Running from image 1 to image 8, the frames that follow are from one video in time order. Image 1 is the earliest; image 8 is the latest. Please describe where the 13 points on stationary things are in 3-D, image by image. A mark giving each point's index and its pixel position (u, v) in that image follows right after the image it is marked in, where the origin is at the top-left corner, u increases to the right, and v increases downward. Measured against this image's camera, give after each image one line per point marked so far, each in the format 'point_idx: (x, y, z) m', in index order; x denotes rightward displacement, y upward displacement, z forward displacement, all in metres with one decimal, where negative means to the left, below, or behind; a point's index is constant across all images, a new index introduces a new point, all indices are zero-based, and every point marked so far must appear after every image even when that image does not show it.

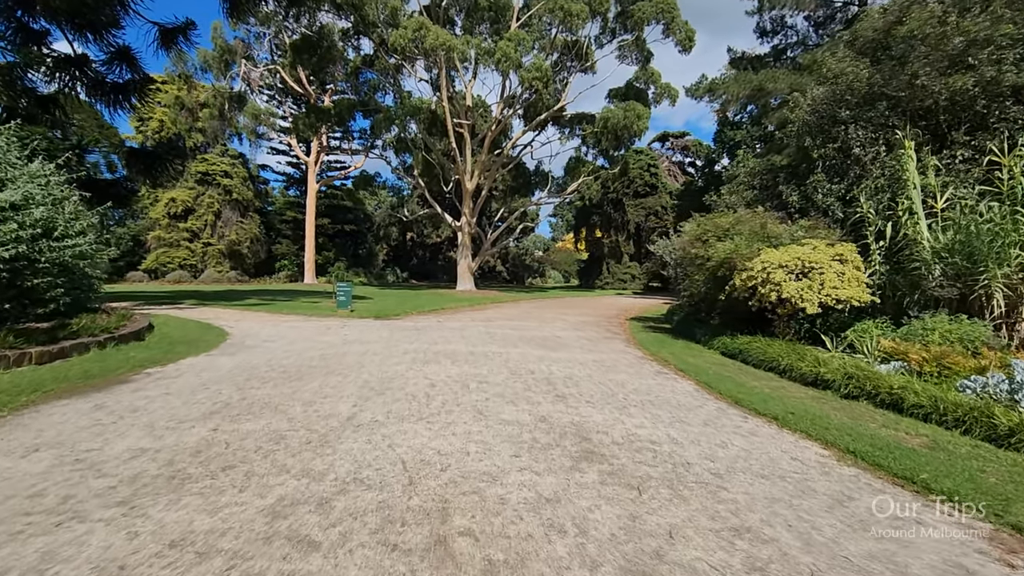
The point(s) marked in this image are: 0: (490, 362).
0: (-0.3, -1.1, +7.8) m
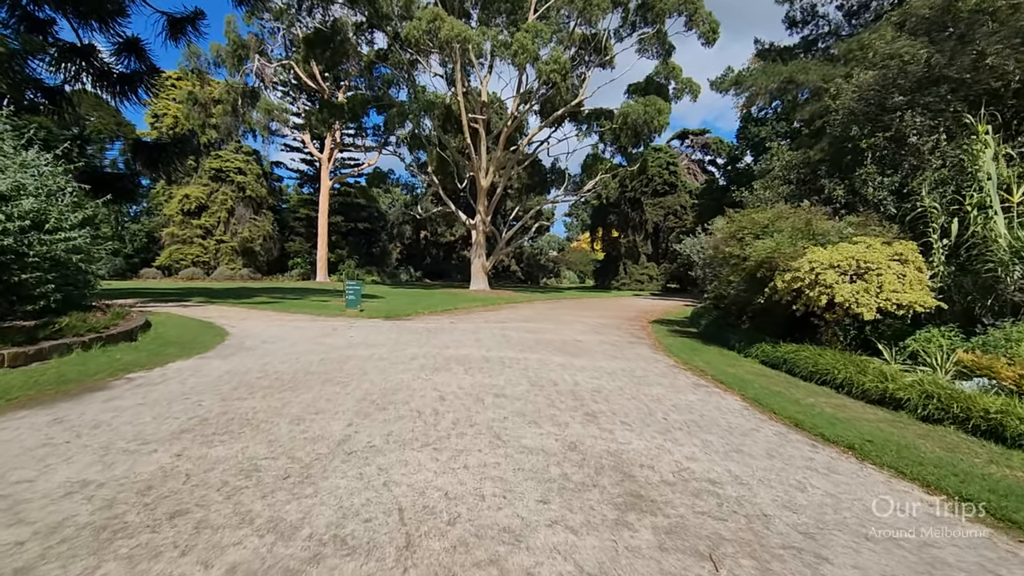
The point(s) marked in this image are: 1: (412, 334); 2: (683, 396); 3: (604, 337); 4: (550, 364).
0: (0.0, -1.1, +7.0) m
1: (-2.0, -1.0, +10.8) m
2: (+1.9, -1.2, +5.9) m
3: (+2.0, -1.1, +11.4) m
4: (+0.6, -1.1, +7.7) m
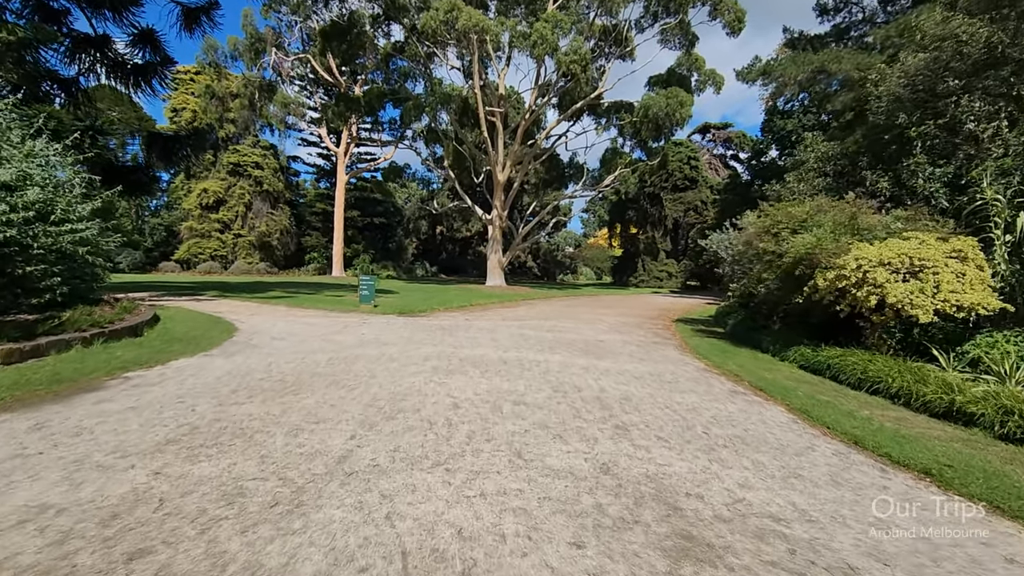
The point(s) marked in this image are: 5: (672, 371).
0: (+0.2, -1.1, +6.5) m
1: (-1.7, -0.9, +10.3) m
2: (+2.1, -1.2, +5.3) m
3: (+2.4, -1.0, +10.9) m
4: (+0.8, -1.1, +7.2) m
5: (+2.2, -1.1, +7.2) m
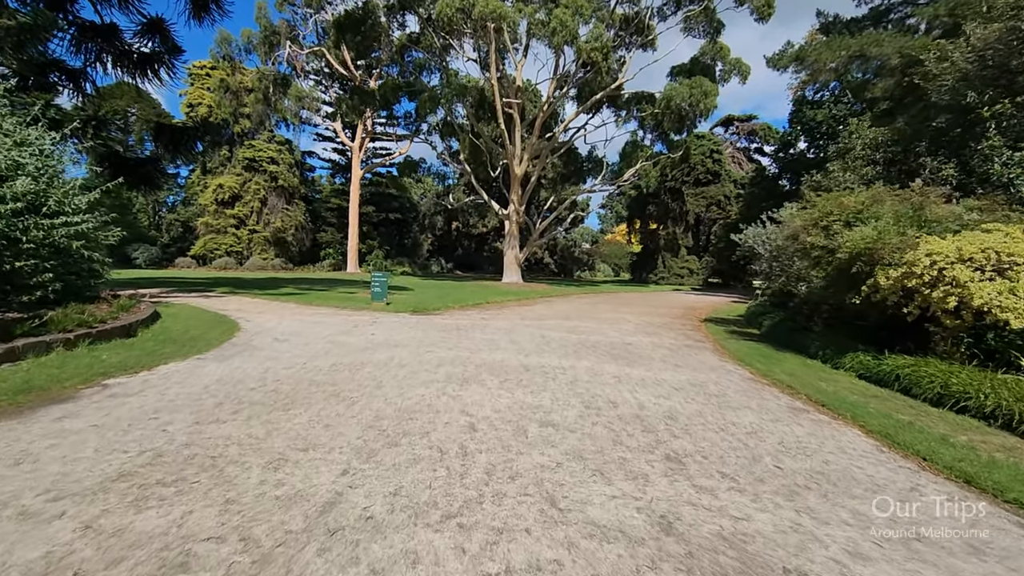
0: (+0.5, -1.0, +5.7) m
1: (-1.3, -0.8, +9.6) m
2: (+2.3, -1.2, +4.5) m
3: (+2.8, -1.0, +10.0) m
4: (+1.1, -1.1, +6.4) m
5: (+2.5, -1.1, +6.4) m
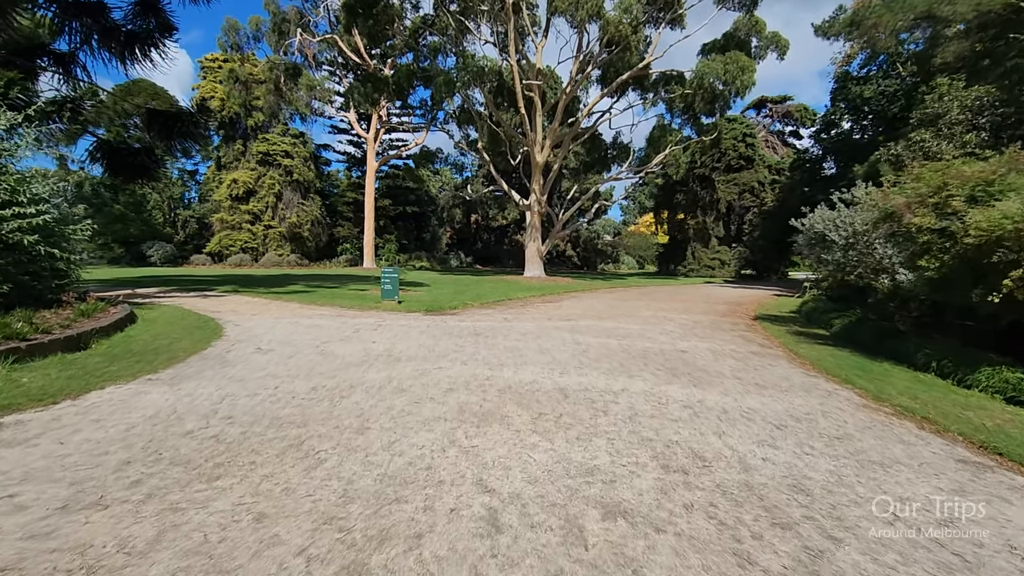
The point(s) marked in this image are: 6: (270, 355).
0: (+0.7, -1.0, +4.1) m
1: (-0.9, -0.8, +8.0) m
2: (+2.6, -1.2, +2.8) m
3: (+3.2, -0.9, +8.3) m
4: (+1.4, -1.0, +4.7) m
5: (+2.8, -1.1, +4.7) m
6: (-3.3, -0.9, +7.0) m
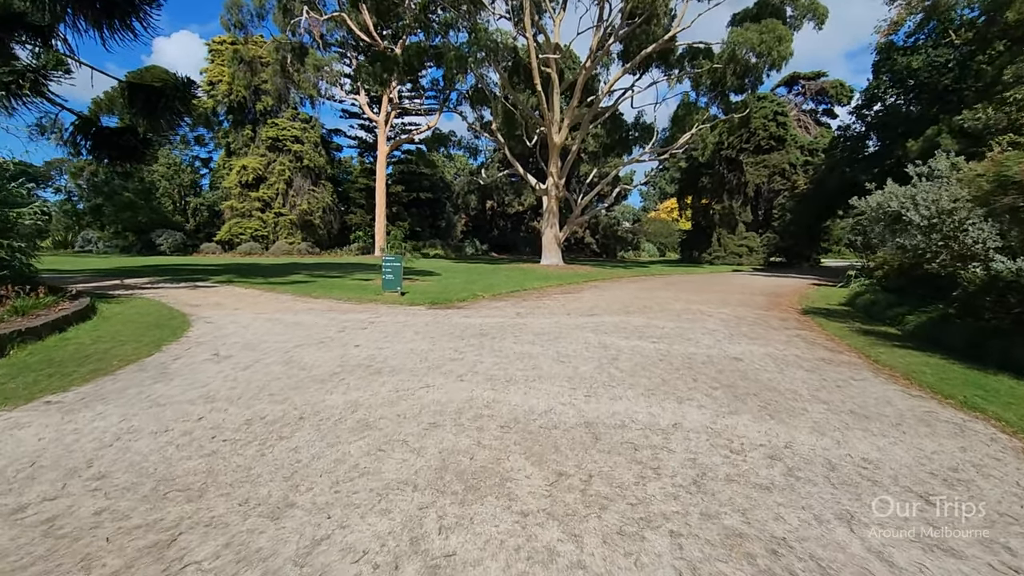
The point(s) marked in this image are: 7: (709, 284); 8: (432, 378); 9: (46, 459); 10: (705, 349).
0: (+0.8, -1.0, +2.6) m
1: (-0.7, -0.7, +6.6) m
2: (+2.6, -1.2, +1.3) m
3: (+3.4, -0.8, +6.8) m
4: (+1.5, -1.0, +3.2) m
5: (+2.8, -1.1, +3.2) m
6: (-3.1, -0.8, +5.7) m
7: (+7.0, +0.1, +18.6) m
8: (-0.7, -0.8, +4.9) m
9: (-2.8, -1.0, +3.2) m
10: (+2.5, -0.8, +6.7) m
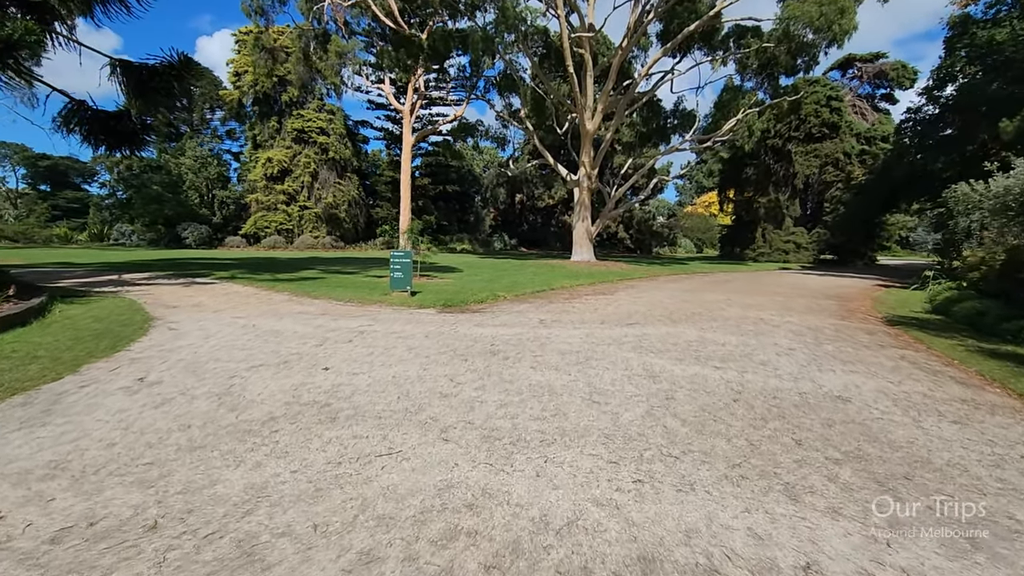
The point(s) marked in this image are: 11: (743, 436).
0: (+0.7, -1.1, +0.9) m
1: (-0.5, -0.8, +5.0) m
2: (+2.4, -1.4, -0.5) m
3: (+3.5, -0.9, +4.9) m
4: (+1.4, -1.1, +1.5) m
5: (+2.8, -1.2, +1.4) m
6: (-3.0, -0.9, +4.2) m
7: (+7.9, +0.1, +16.5) m
8: (-0.7, -0.9, +3.3) m
9: (-2.9, -1.1, +1.7) m
10: (+2.6, -0.9, +5.0) m
11: (+1.5, -0.9, +3.5) m
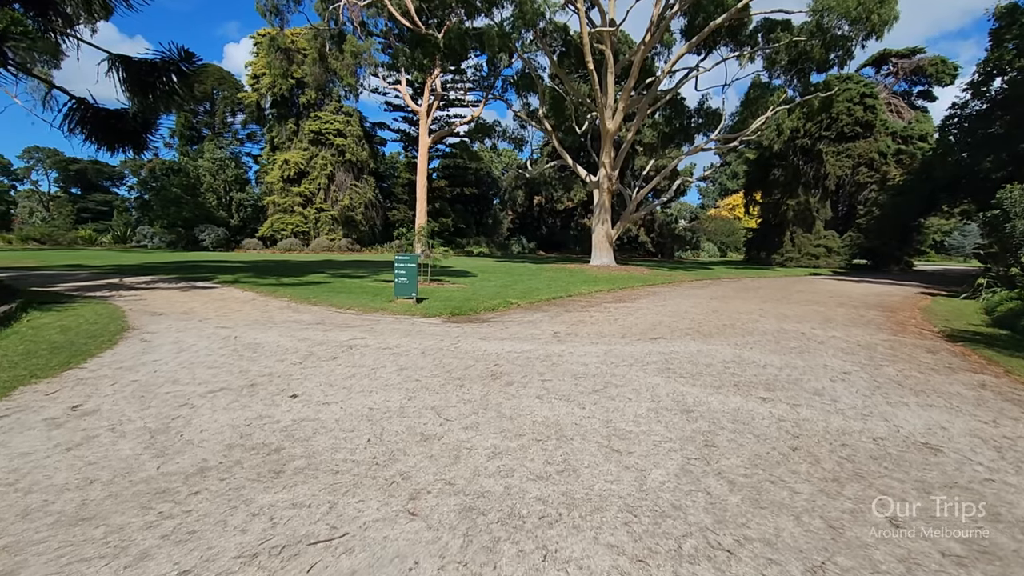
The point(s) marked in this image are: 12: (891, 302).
0: (+0.5, -1.2, +0.1) m
1: (-0.5, -0.9, +4.2) m
2: (+2.2, -1.5, -1.4) m
3: (+3.5, -1.1, +3.9) m
4: (+1.3, -1.2, +0.6) m
5: (+2.7, -1.3, +0.4) m
6: (-3.1, -1.0, +3.5) m
7: (+8.3, -0.1, +15.3) m
8: (-0.7, -1.0, +2.5) m
9: (-3.0, -1.2, +0.9) m
10: (+2.7, -1.0, +4.0) m
11: (+1.5, -1.1, +2.5) m
12: (+9.7, -0.3, +13.4) m
